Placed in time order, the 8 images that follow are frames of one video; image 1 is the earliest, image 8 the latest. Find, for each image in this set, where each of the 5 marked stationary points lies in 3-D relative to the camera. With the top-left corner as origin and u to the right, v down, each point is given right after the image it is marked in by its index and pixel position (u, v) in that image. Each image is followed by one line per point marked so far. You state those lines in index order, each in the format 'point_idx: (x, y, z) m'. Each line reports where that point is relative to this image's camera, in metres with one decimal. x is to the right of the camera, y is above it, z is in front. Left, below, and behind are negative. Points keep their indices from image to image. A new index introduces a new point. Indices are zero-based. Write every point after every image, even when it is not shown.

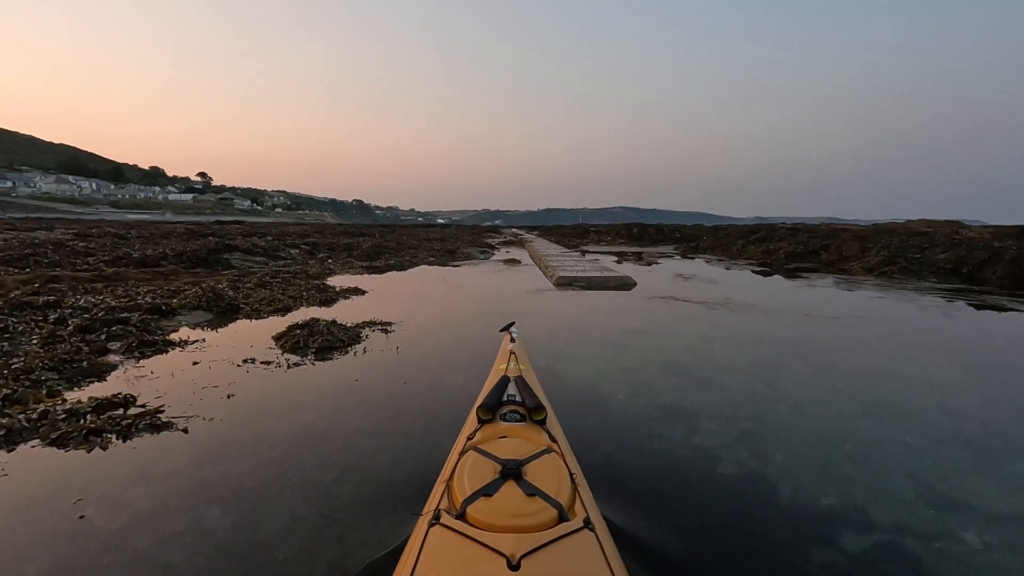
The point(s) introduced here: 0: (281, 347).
0: (-4.0, -1.0, +9.2) m
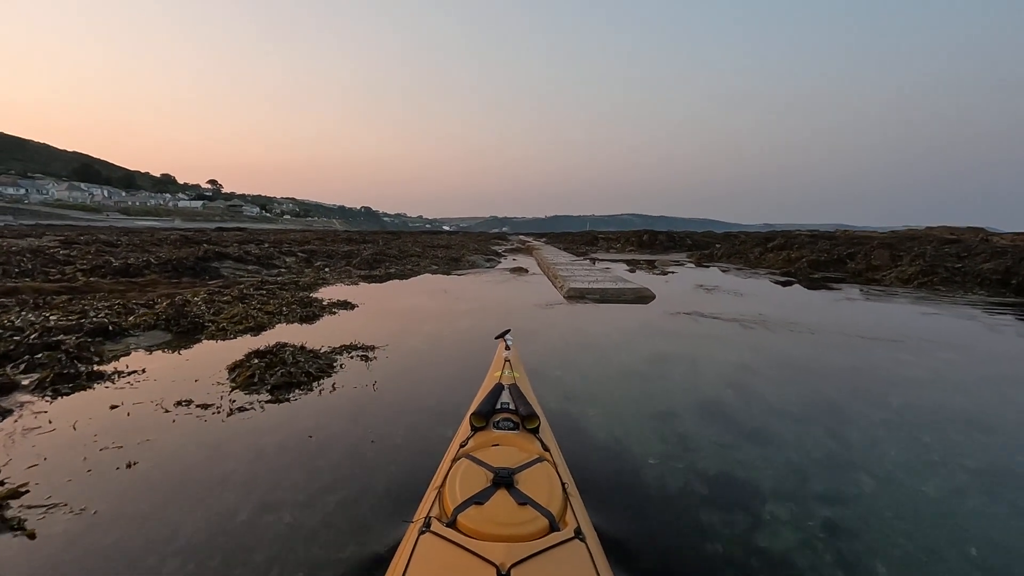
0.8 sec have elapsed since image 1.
0: (-4.0, -1.3, +7.5) m
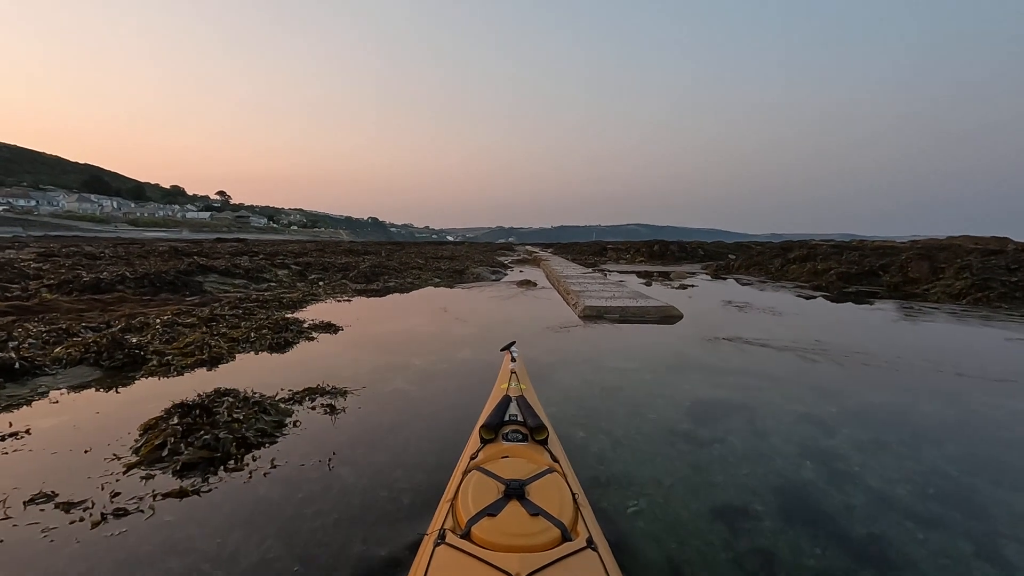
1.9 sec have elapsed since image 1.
0: (-3.8, -1.7, +5.4) m
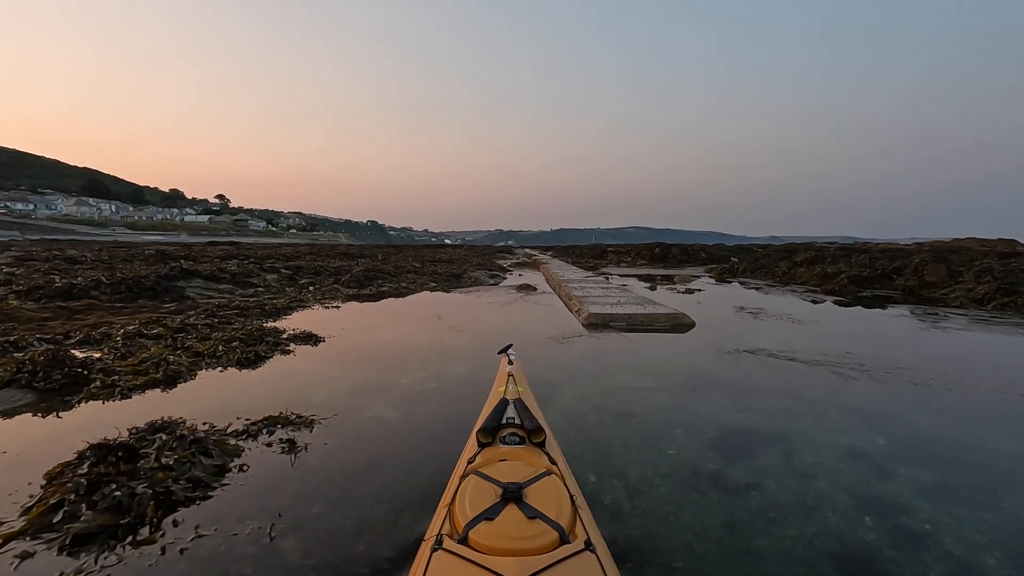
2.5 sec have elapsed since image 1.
0: (-3.9, -1.8, +4.2) m
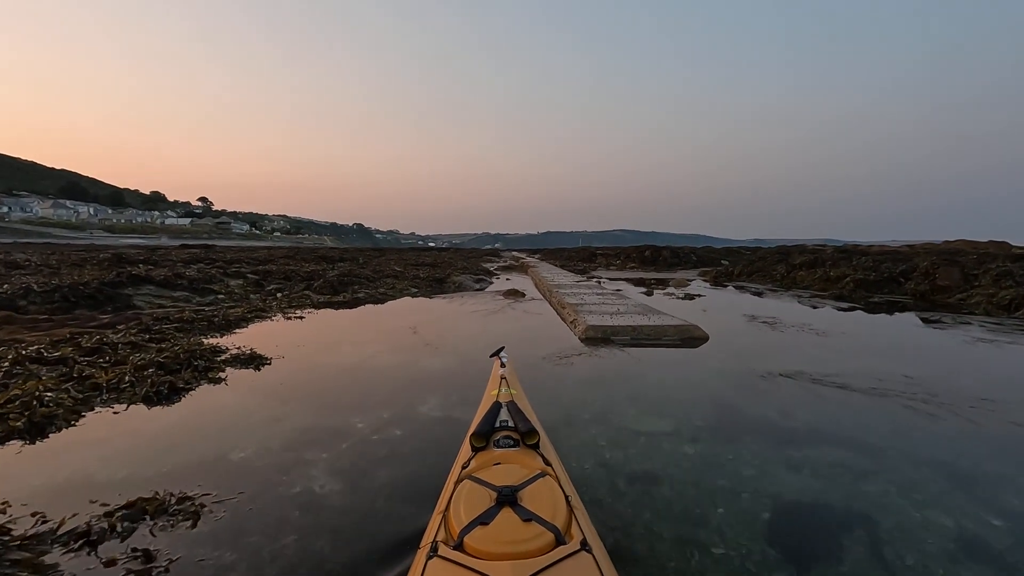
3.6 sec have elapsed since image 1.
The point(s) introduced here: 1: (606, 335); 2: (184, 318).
0: (-3.9, -2.0, +2.1) m
1: (+2.3, -1.2, +13.3) m
2: (-9.7, -0.9, +15.7) m
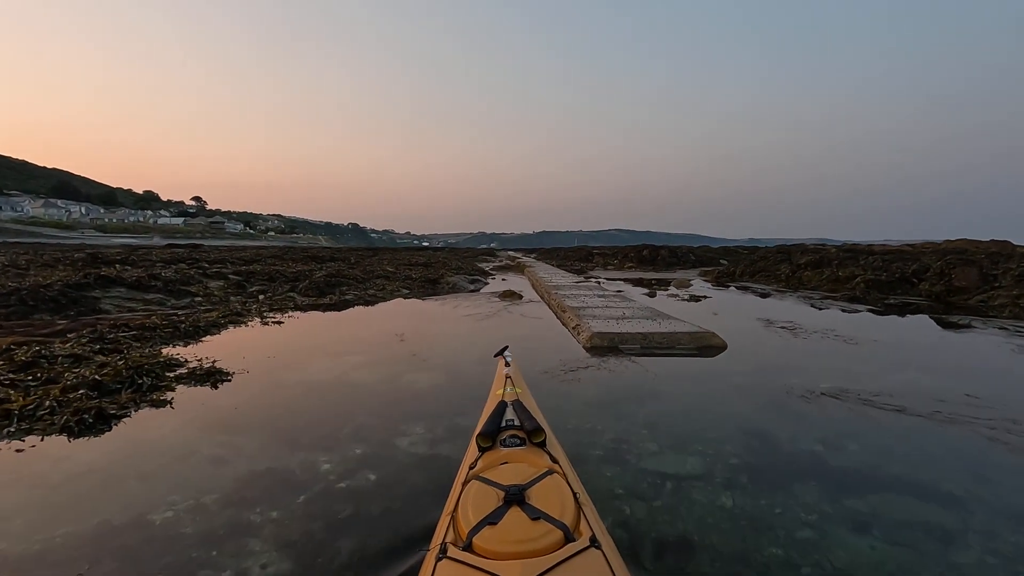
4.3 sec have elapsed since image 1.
0: (-3.9, -2.0, +0.7) m
1: (+2.3, -1.2, +12.0) m
2: (-9.8, -1.0, +14.3) m
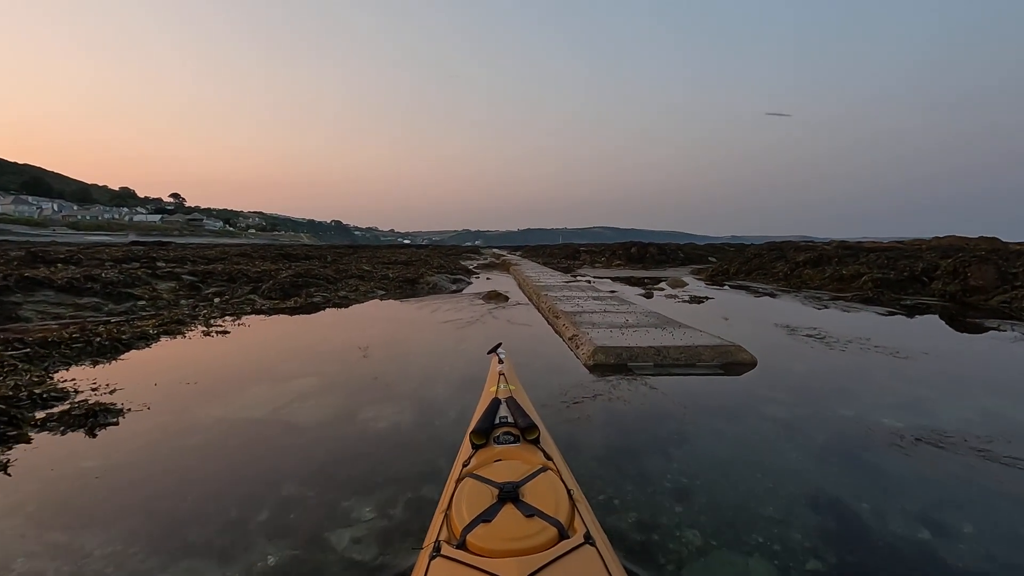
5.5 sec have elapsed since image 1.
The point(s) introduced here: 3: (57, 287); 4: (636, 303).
0: (-3.8, -2.2, -1.5) m
1: (+2.0, -1.3, +9.9) m
2: (-10.1, -1.1, +11.9) m
3: (-15.3, +0.1, +17.9) m
4: (+4.4, -0.5, +18.9) m
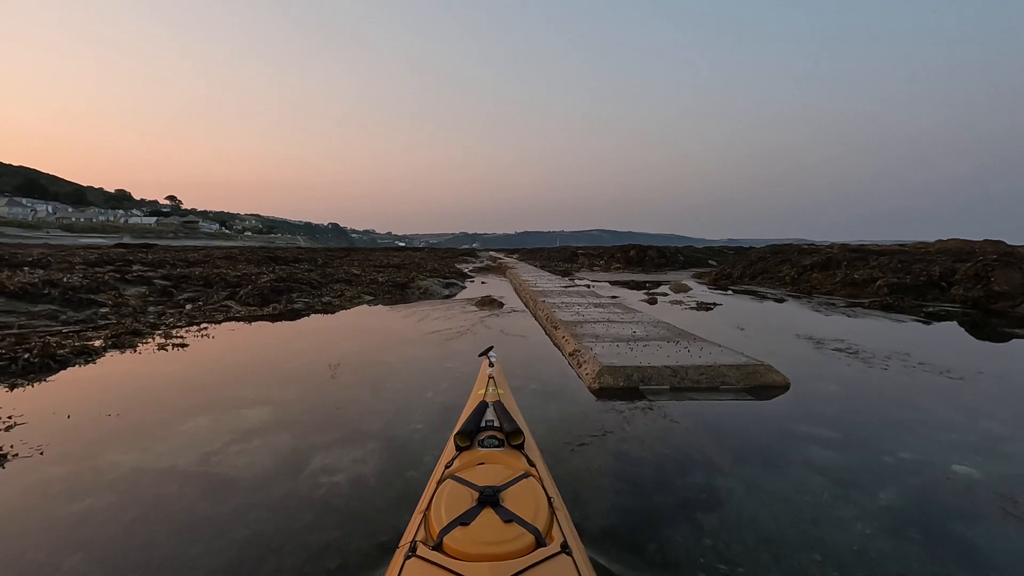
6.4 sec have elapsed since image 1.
0: (-3.9, -2.3, -3.0) m
1: (+1.9, -1.5, +8.5) m
2: (-10.2, -1.2, +10.4) m
3: (-15.4, -0.1, +16.4) m
4: (+4.2, -0.7, +17.5) m
